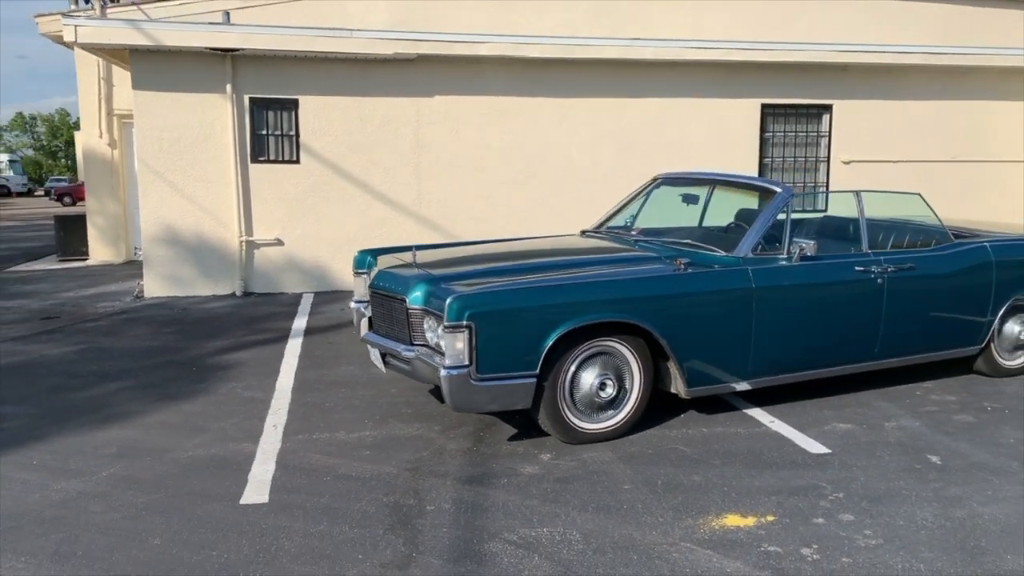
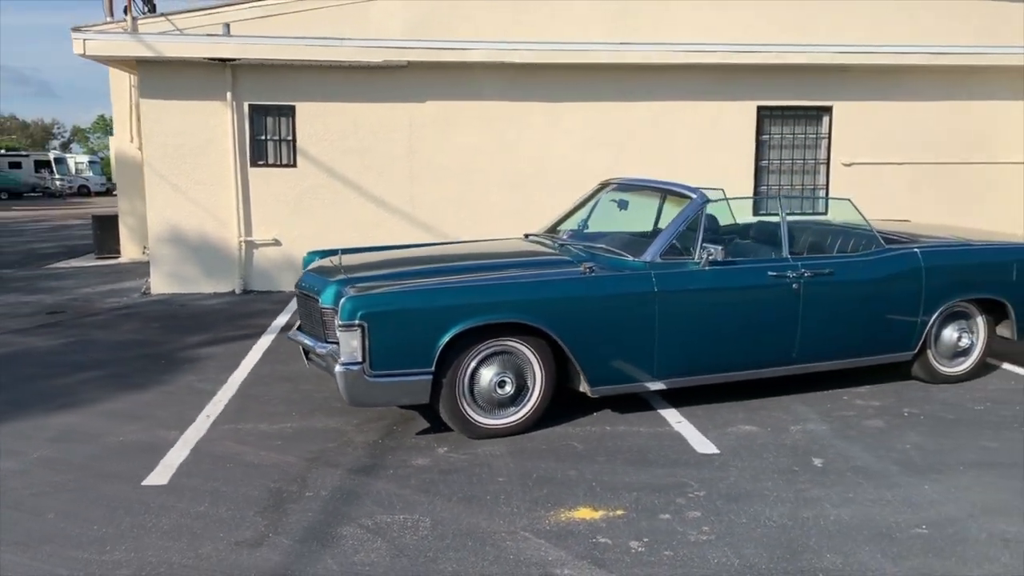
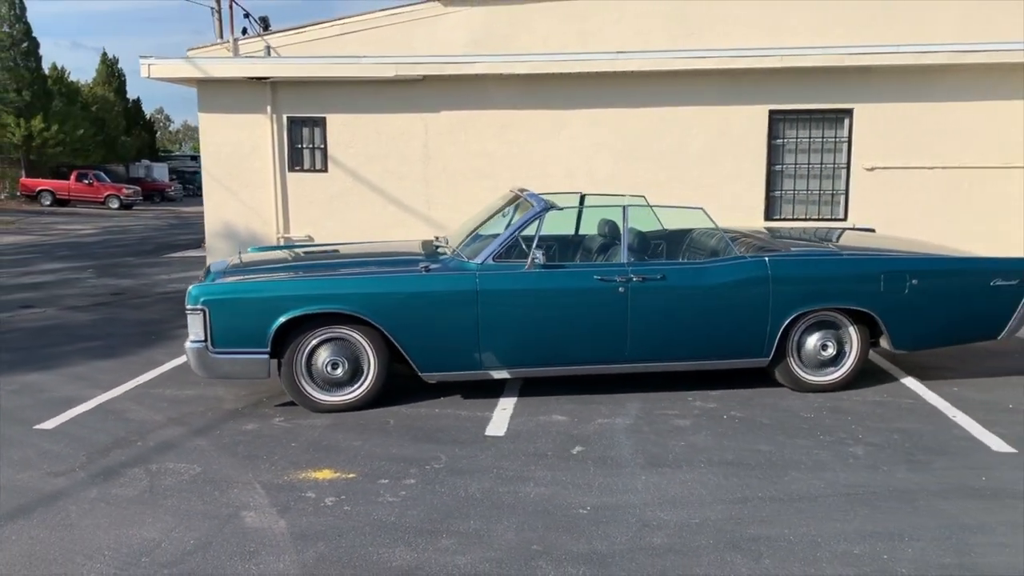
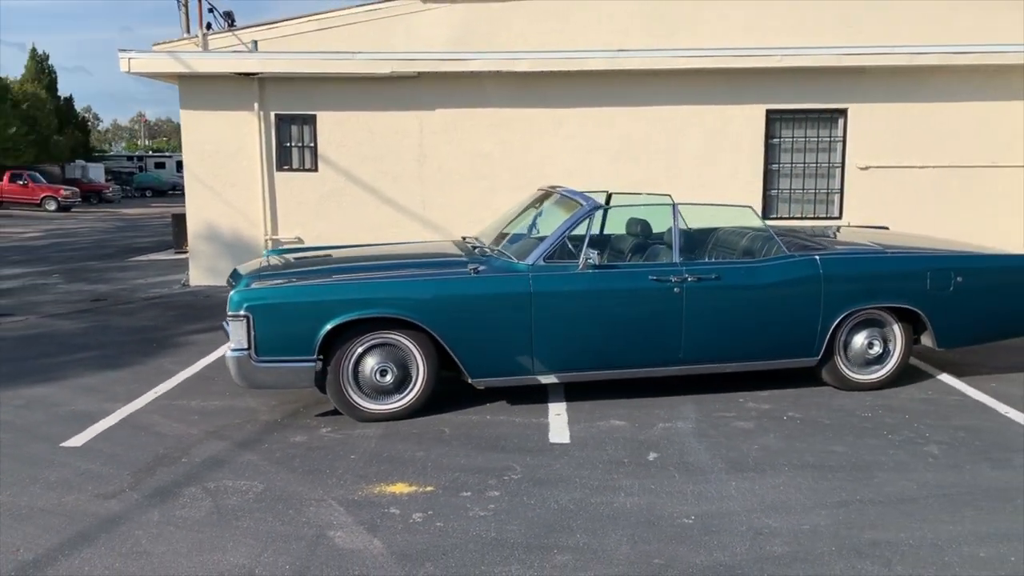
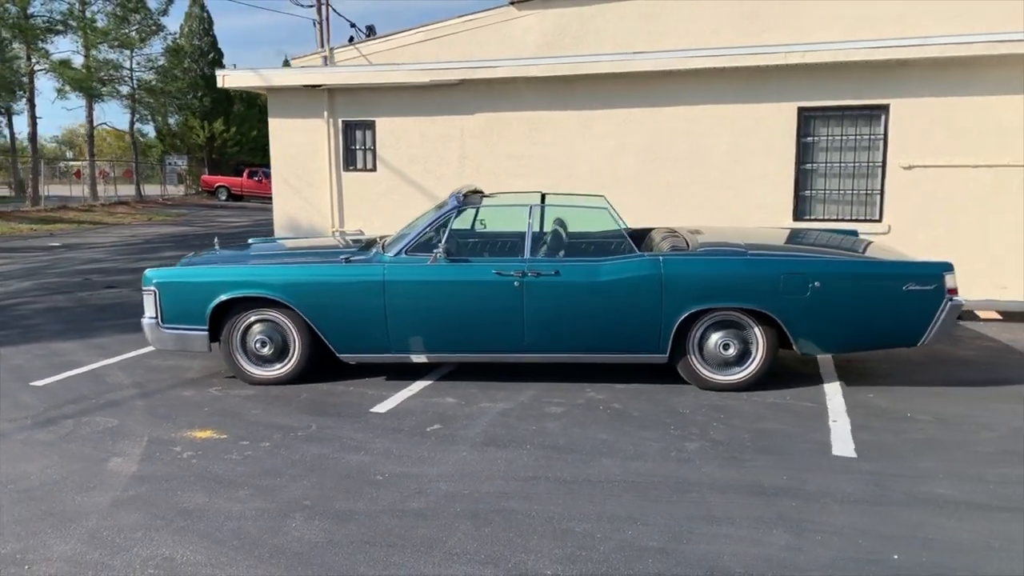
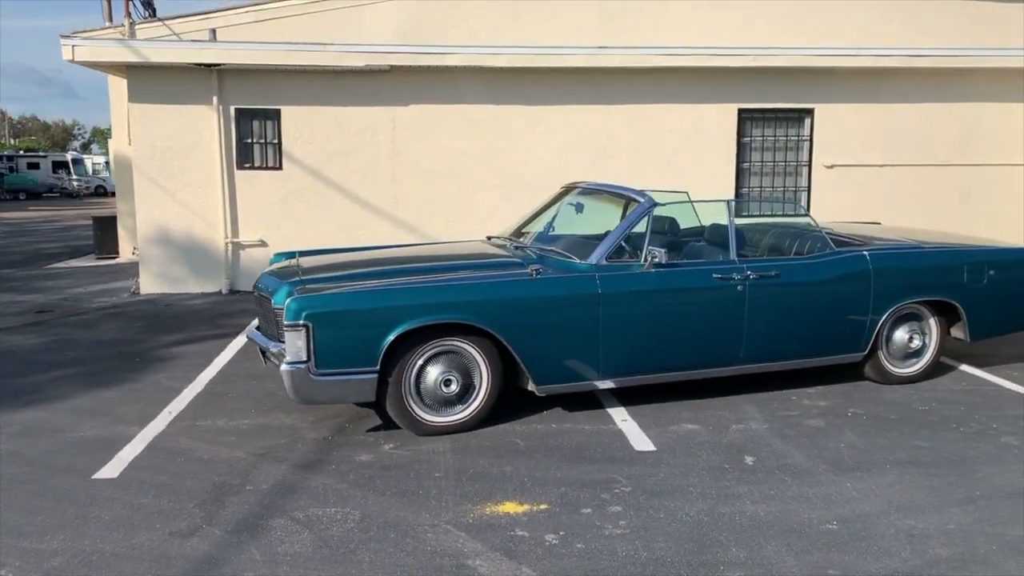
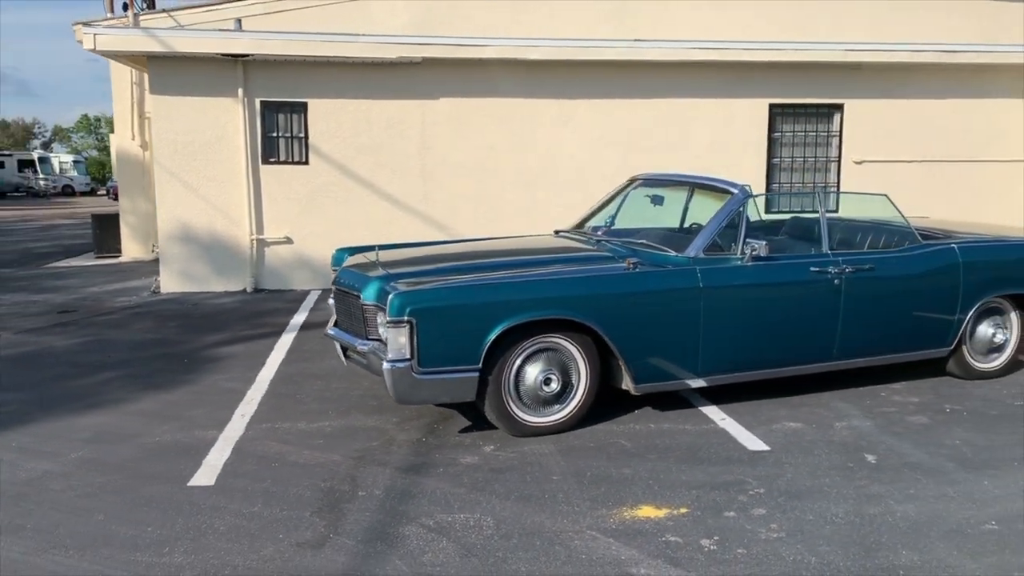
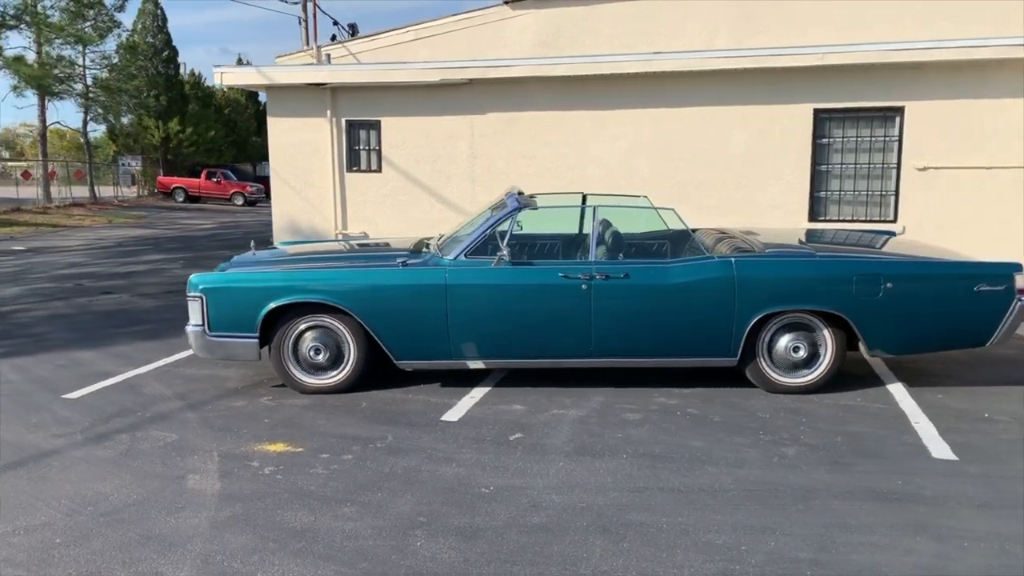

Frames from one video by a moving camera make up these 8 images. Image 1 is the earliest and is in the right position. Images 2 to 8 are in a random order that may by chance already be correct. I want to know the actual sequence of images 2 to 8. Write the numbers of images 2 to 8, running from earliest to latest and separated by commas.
7, 2, 6, 4, 3, 8, 5
